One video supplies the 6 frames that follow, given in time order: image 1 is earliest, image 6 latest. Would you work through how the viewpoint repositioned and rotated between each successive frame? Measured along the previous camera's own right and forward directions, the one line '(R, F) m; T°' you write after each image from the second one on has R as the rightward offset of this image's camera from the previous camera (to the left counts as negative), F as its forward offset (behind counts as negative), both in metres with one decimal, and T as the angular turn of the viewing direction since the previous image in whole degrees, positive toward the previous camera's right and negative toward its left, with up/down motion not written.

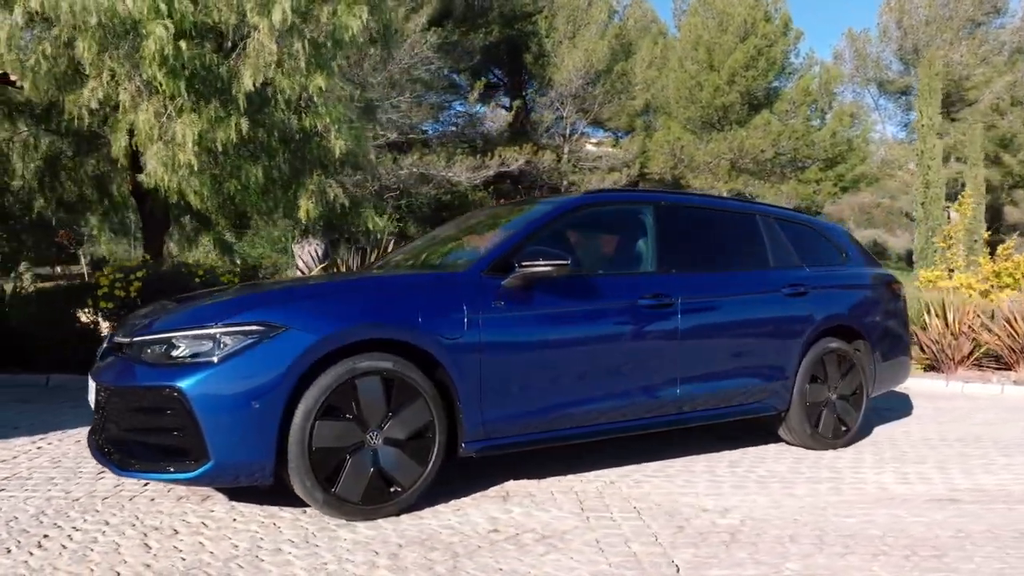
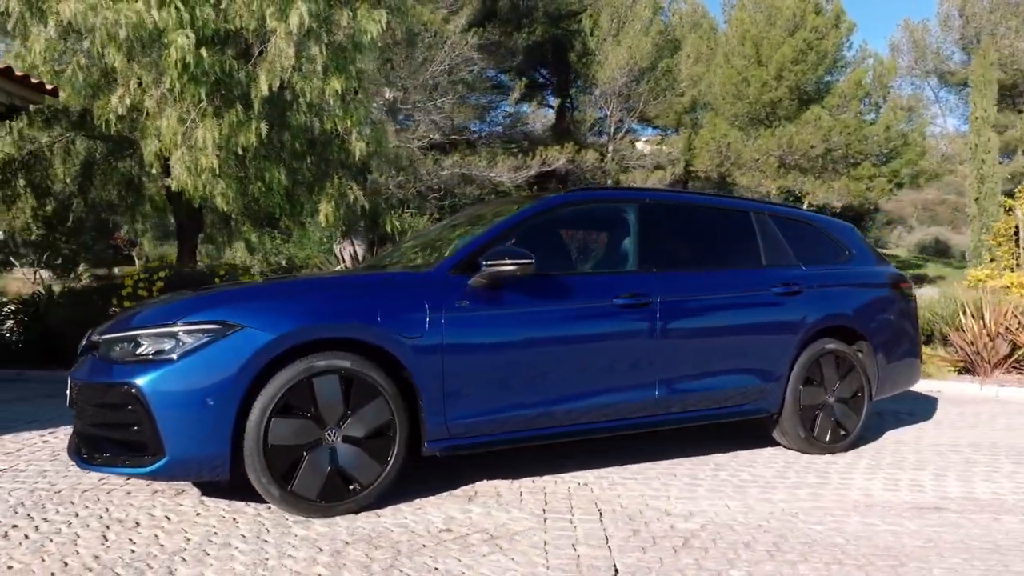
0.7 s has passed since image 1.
(+0.5, 0.0) m; -4°
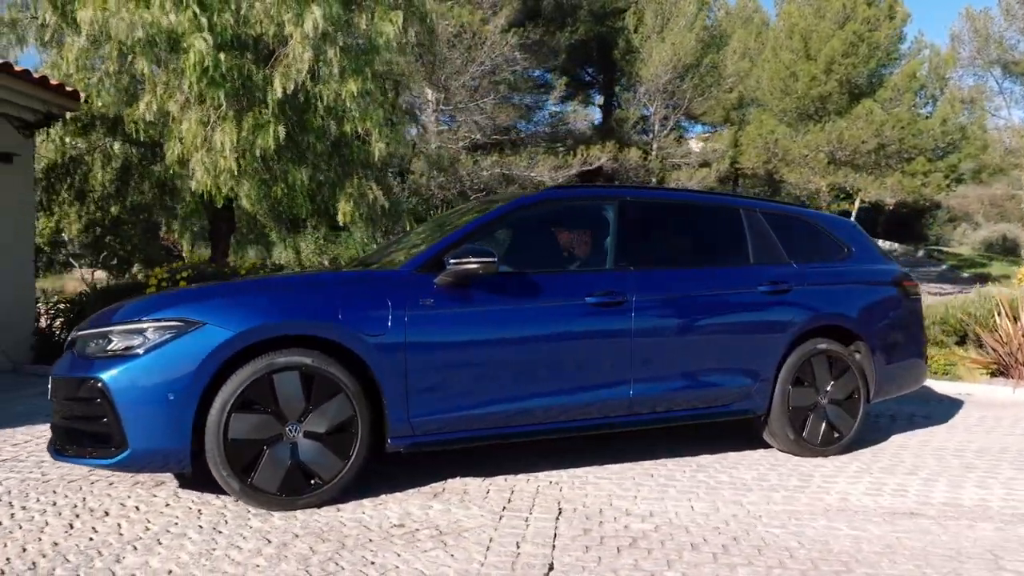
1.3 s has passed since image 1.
(+0.5, 0.0) m; -4°
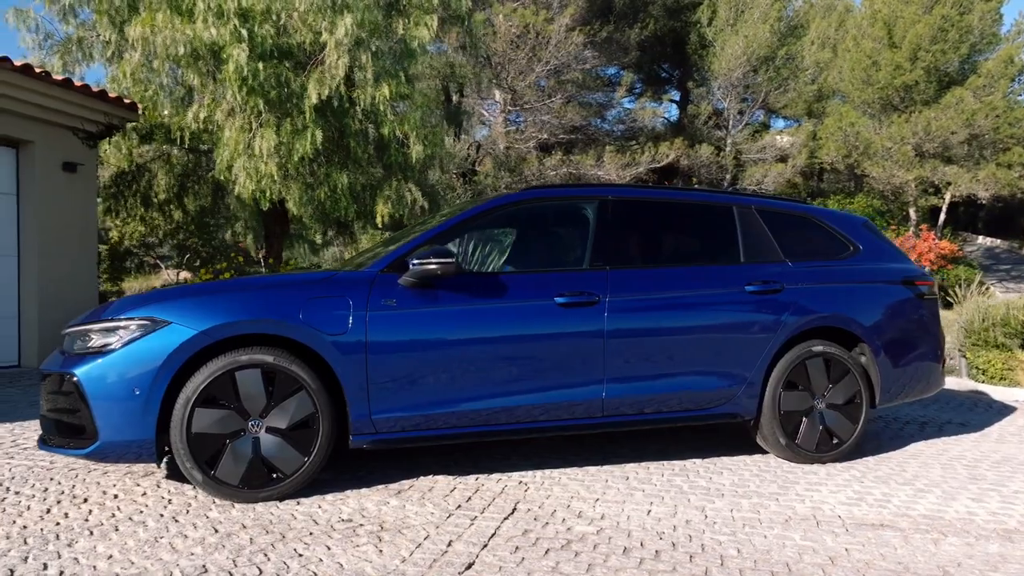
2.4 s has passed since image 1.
(+0.7, 0.0) m; -7°
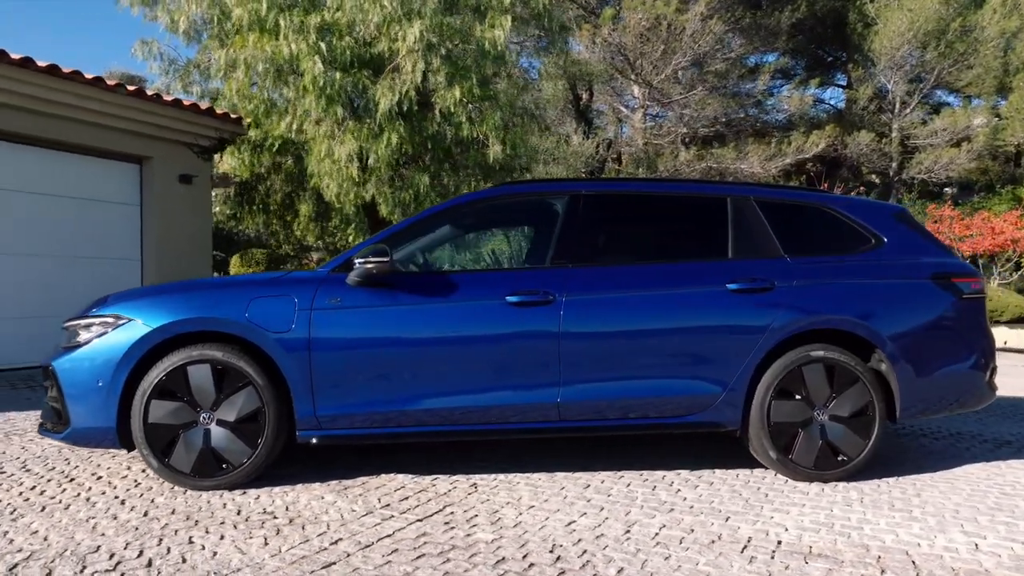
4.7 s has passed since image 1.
(+1.3, +0.3) m; -13°
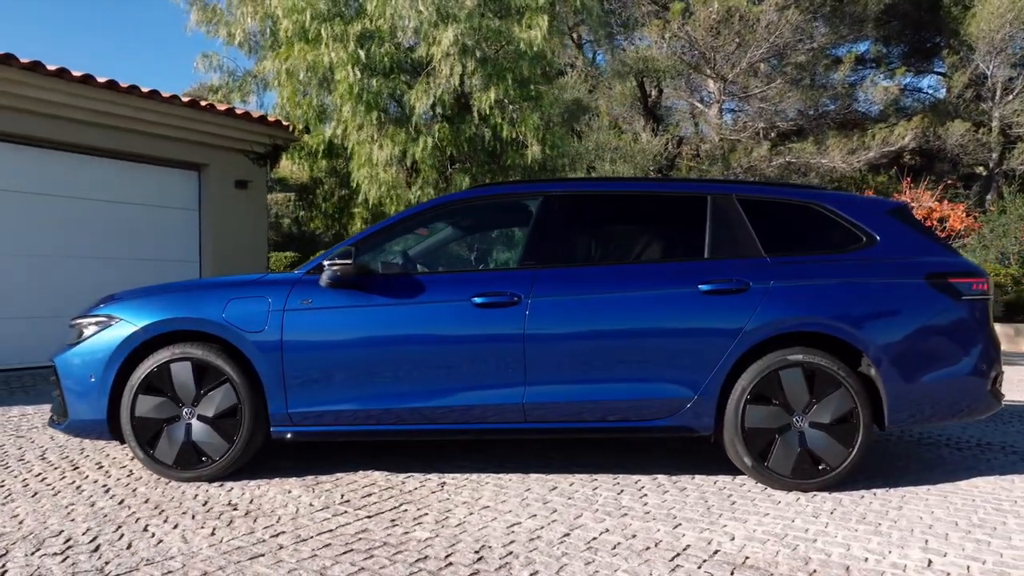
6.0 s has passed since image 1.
(+0.8, 0.0) m; -7°
